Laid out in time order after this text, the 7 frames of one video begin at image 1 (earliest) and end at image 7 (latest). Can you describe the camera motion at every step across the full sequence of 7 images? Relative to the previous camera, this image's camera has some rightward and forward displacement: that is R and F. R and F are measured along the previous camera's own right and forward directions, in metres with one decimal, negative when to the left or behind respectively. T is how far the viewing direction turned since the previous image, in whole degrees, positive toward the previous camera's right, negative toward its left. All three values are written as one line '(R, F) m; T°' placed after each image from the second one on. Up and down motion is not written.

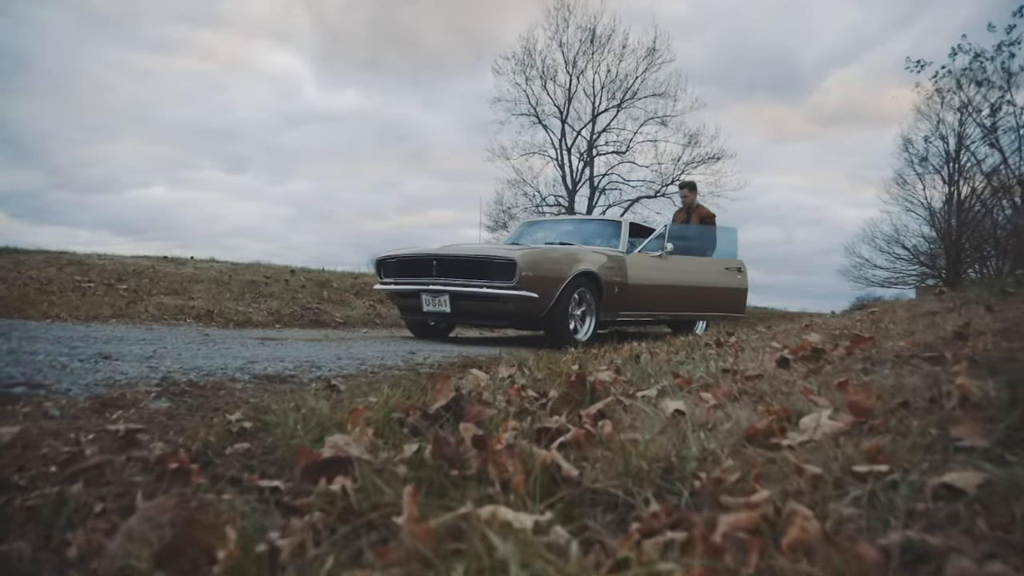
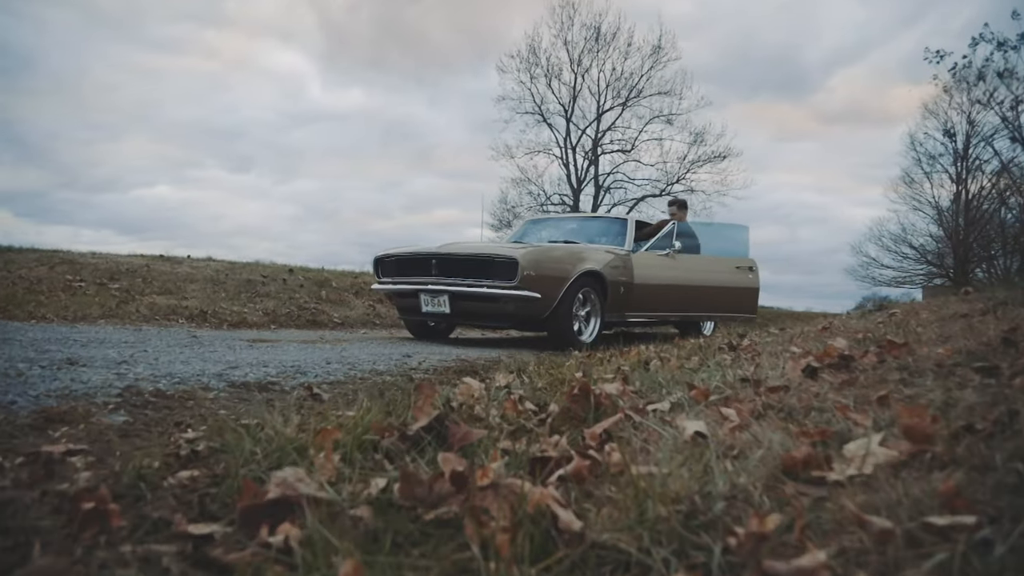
(0.0, +0.3) m; 0°
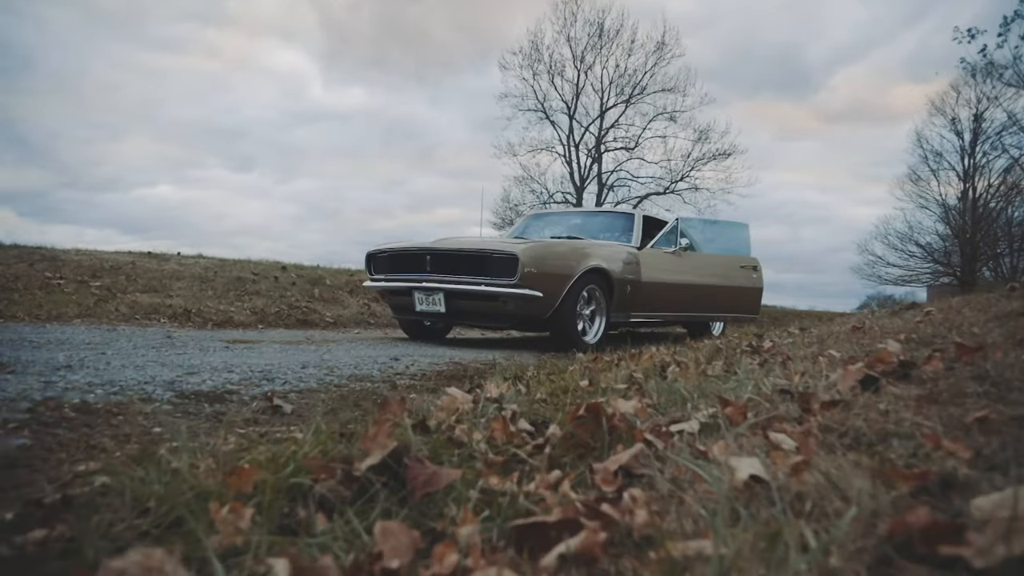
(0.0, +0.5) m; 0°
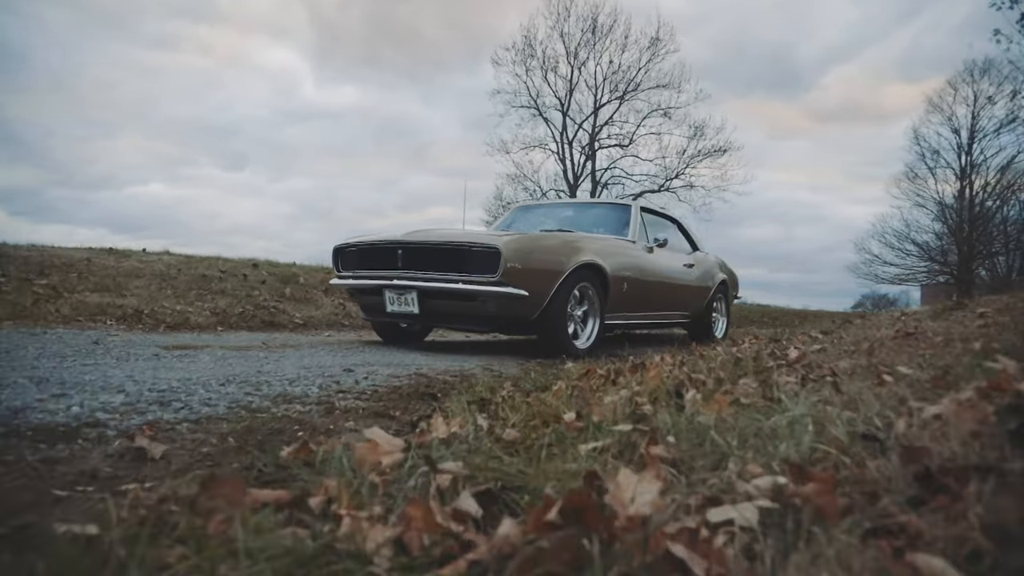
(+0.1, +0.9) m; 0°
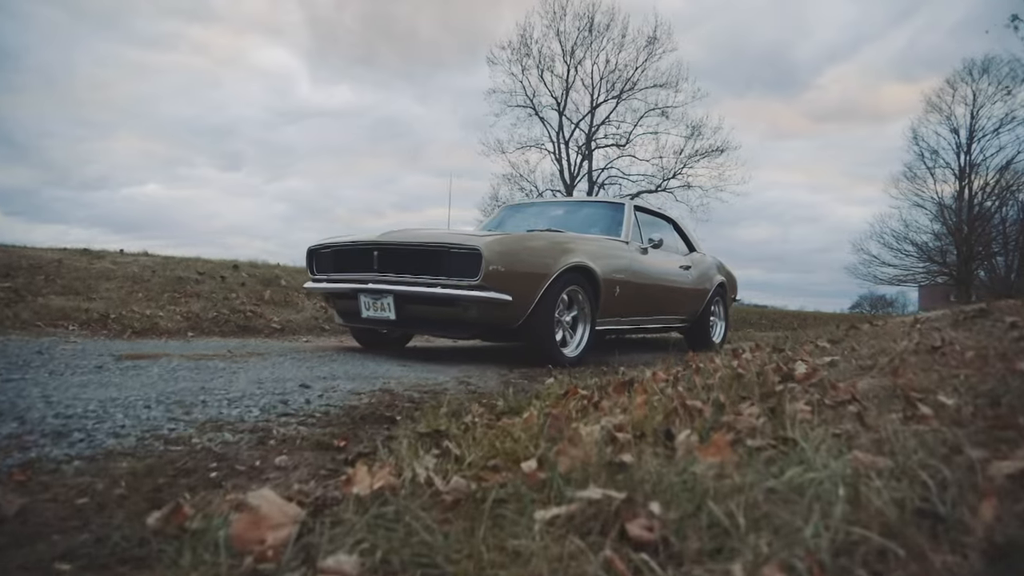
(+0.1, +0.5) m; 0°
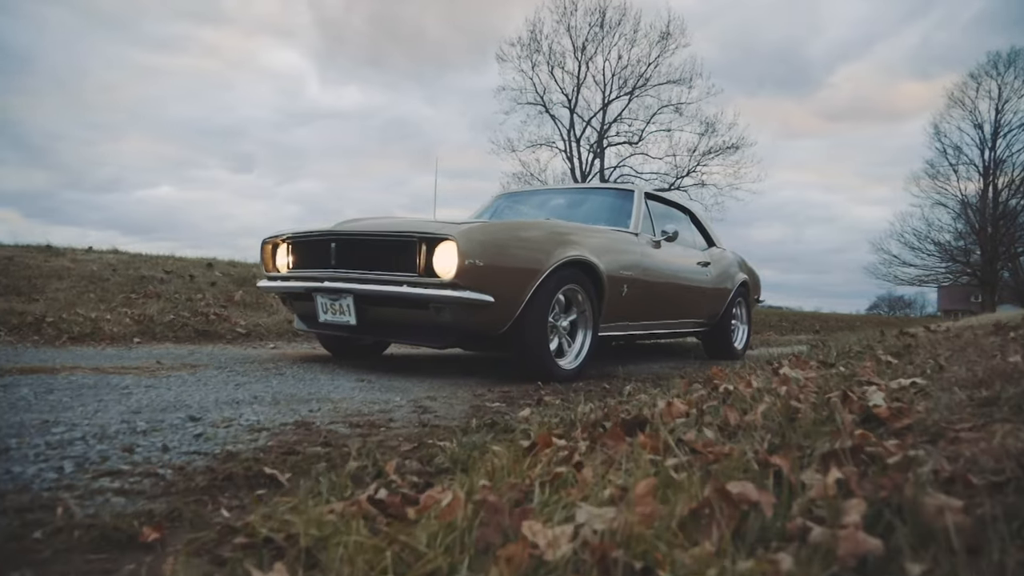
(+0.2, +1.1) m; -1°
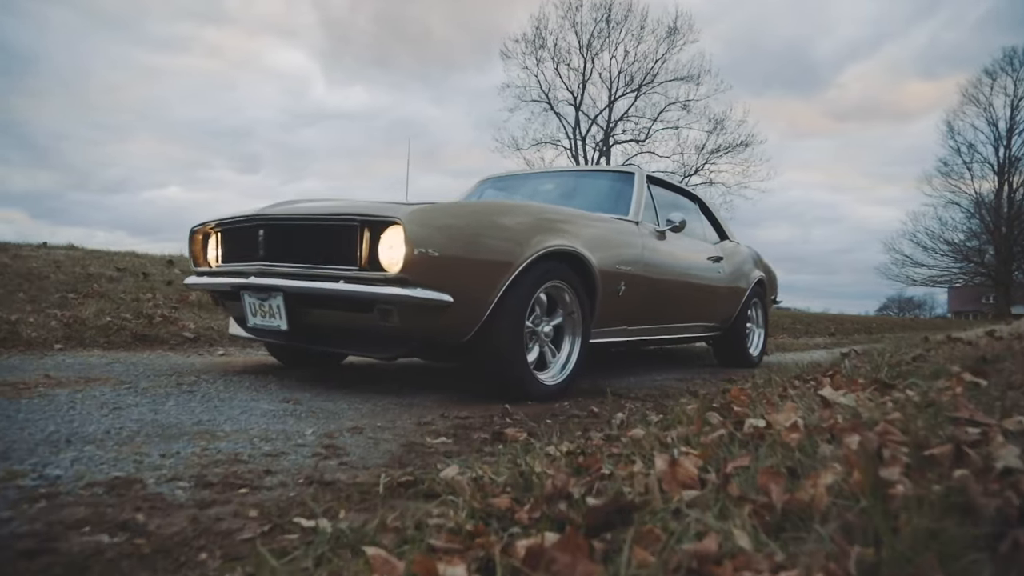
(+0.2, +1.0) m; -1°
